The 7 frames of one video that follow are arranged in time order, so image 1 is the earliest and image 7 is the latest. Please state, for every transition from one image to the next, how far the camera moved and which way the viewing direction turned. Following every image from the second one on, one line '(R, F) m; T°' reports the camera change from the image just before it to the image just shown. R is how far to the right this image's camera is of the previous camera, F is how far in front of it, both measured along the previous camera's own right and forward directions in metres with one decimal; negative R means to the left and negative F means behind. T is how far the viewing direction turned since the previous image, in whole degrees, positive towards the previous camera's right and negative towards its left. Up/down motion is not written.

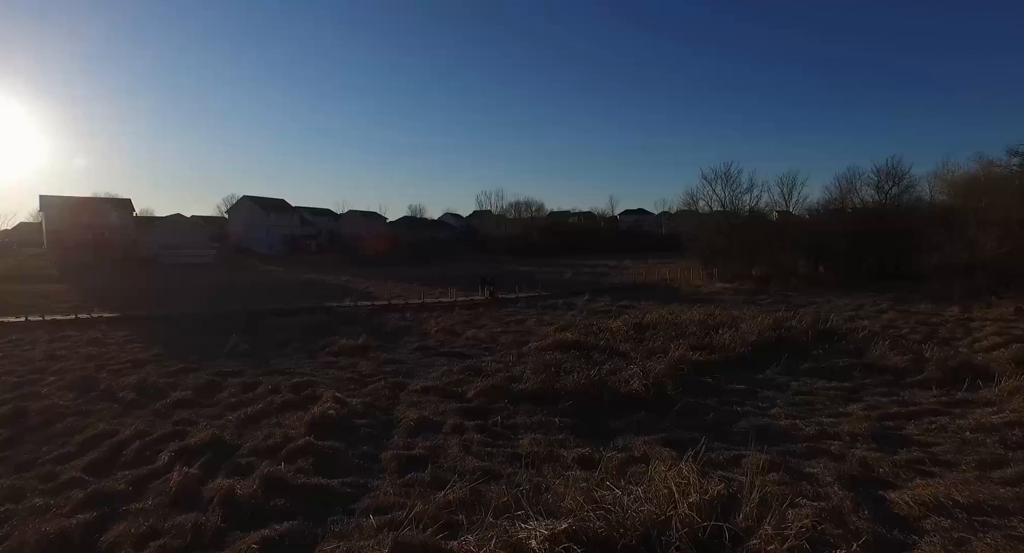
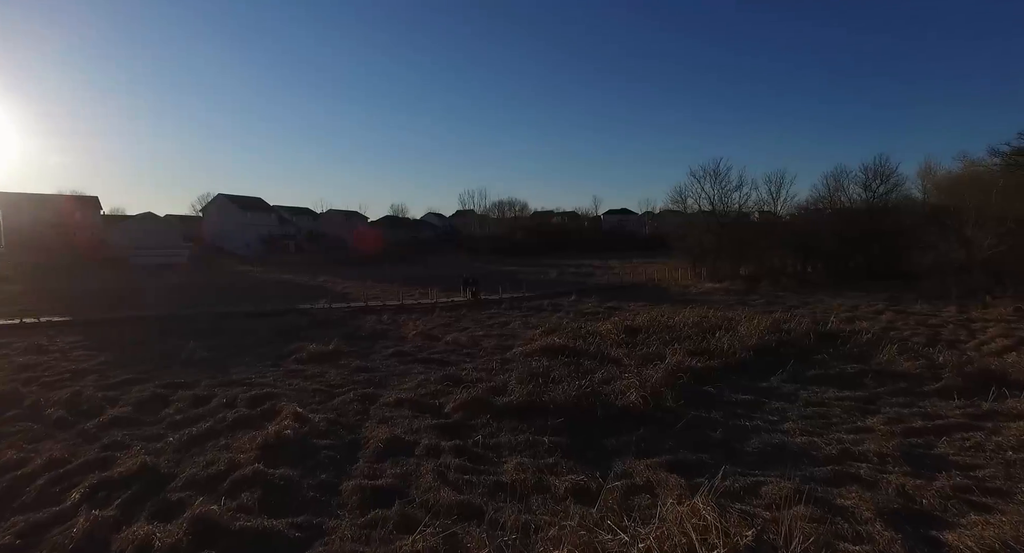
(0.0, +0.8) m; +2°
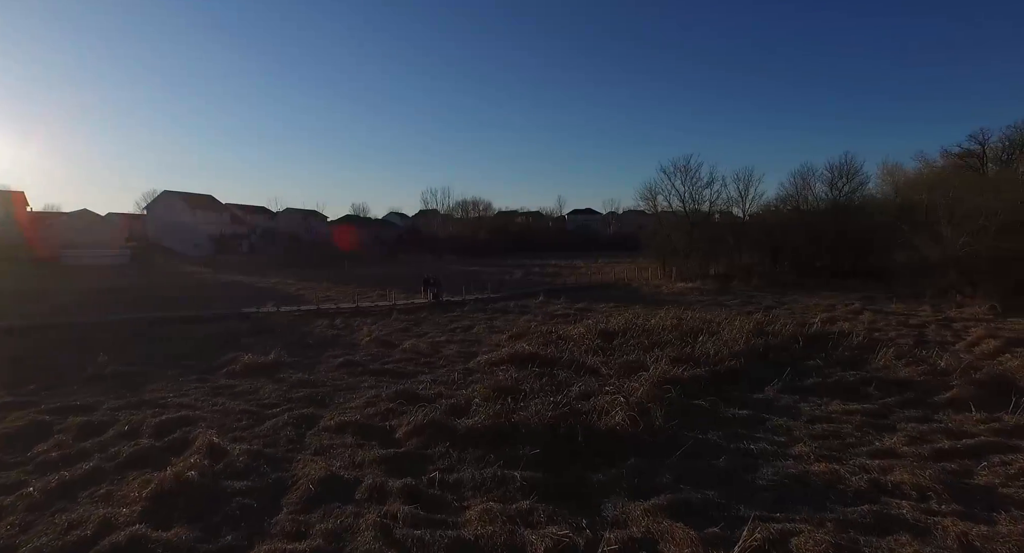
(0.0, +1.1) m; +4°
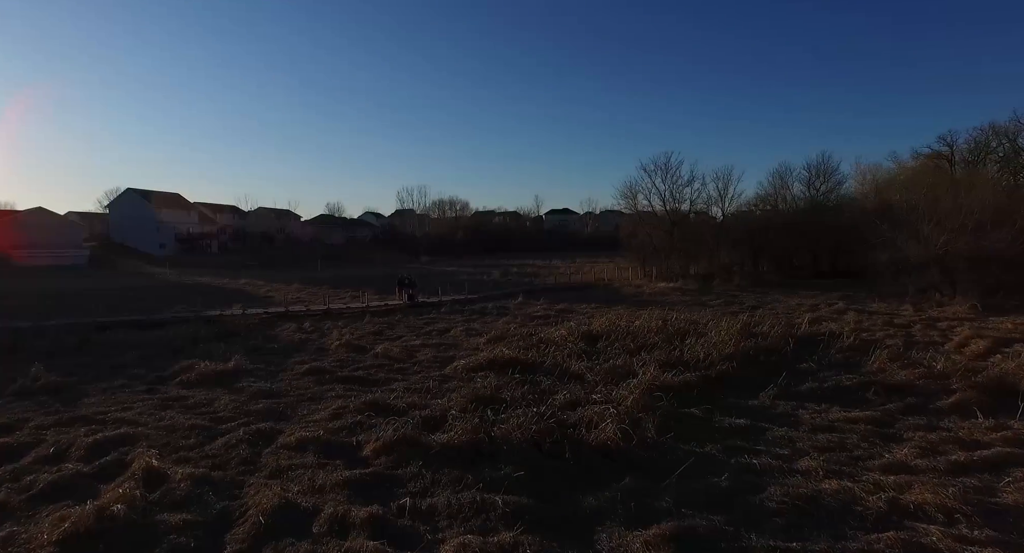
(0.0, +0.6) m; +2°
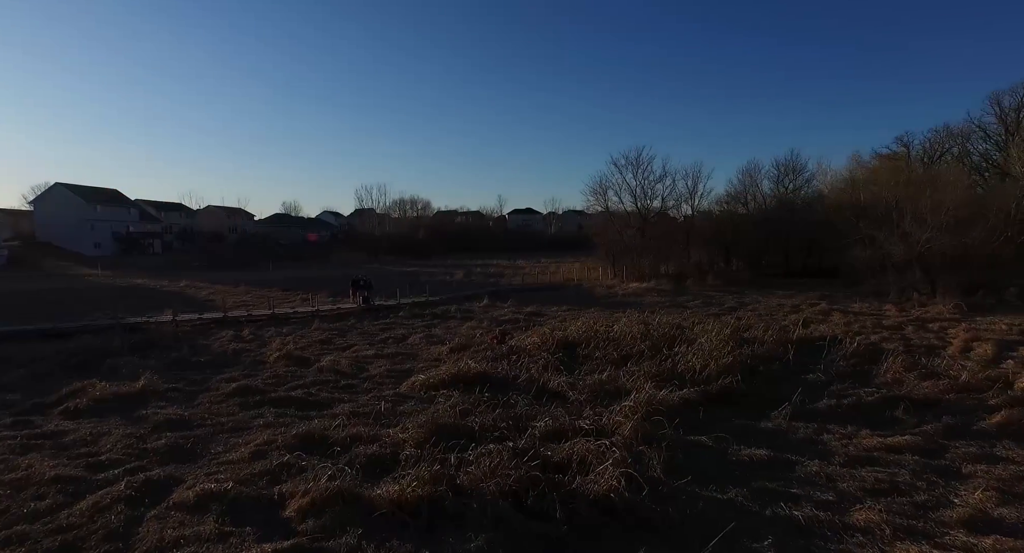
(-0.1, +1.3) m; +4°
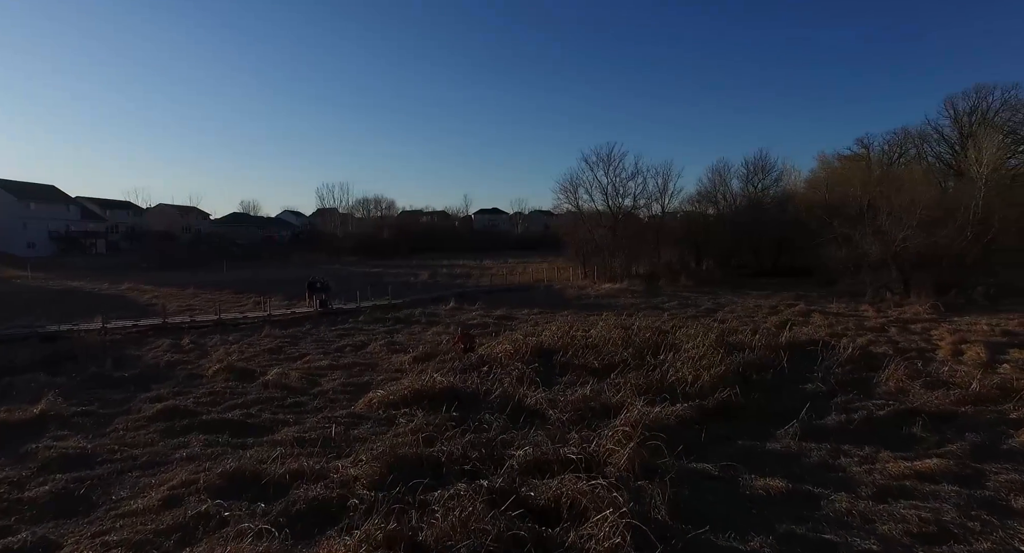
(-0.1, +0.9) m; +4°
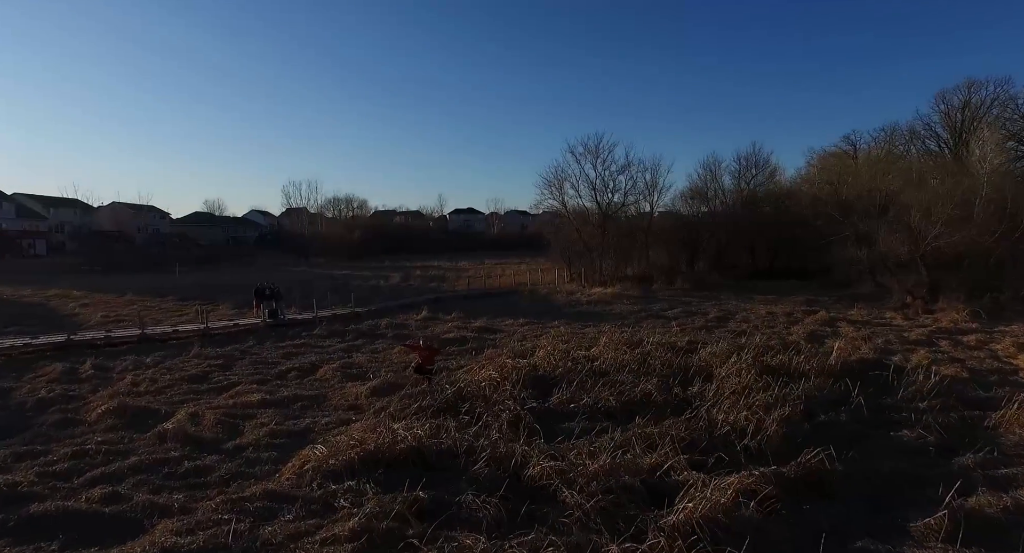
(-0.2, +2.0) m; +3°
